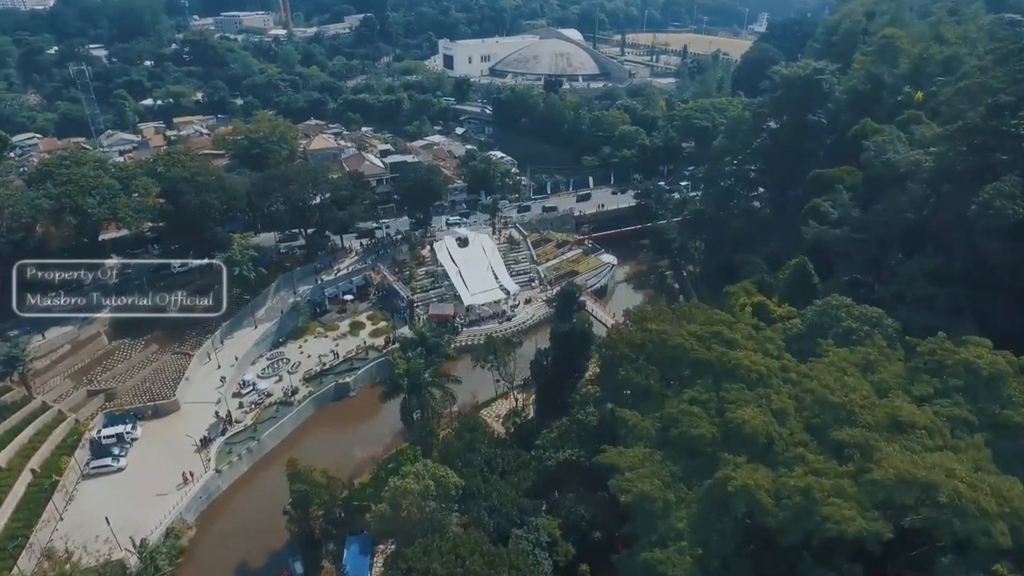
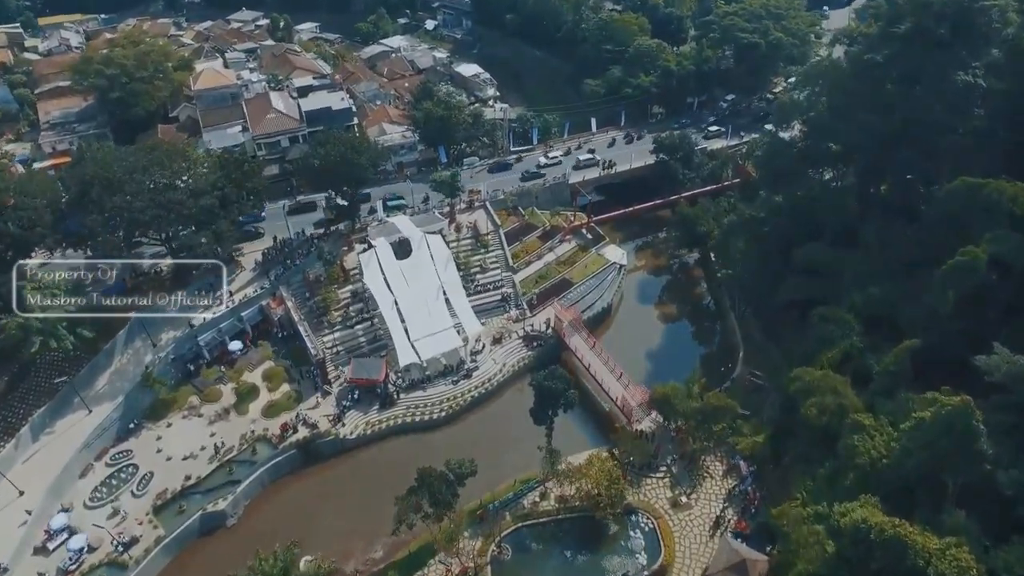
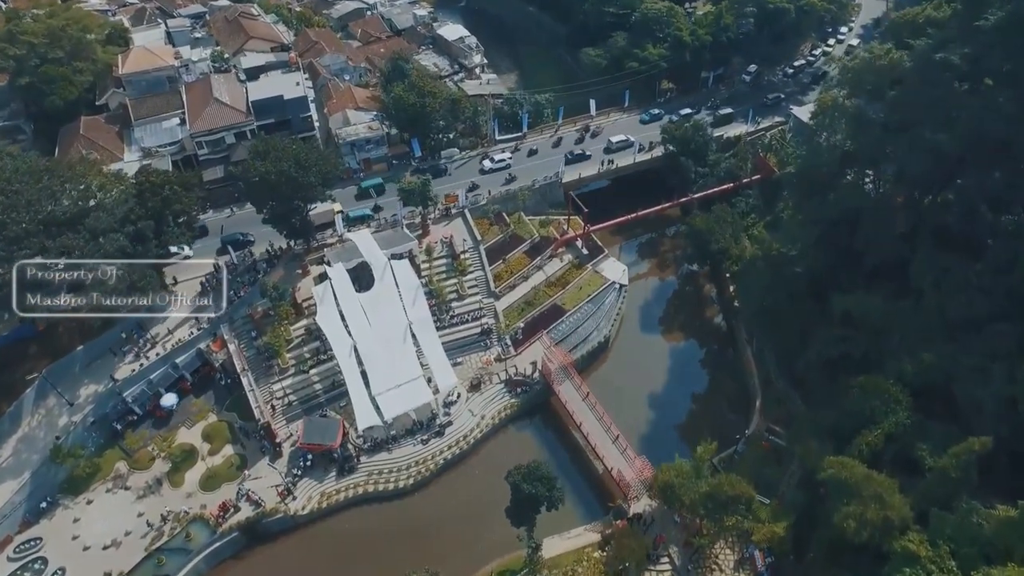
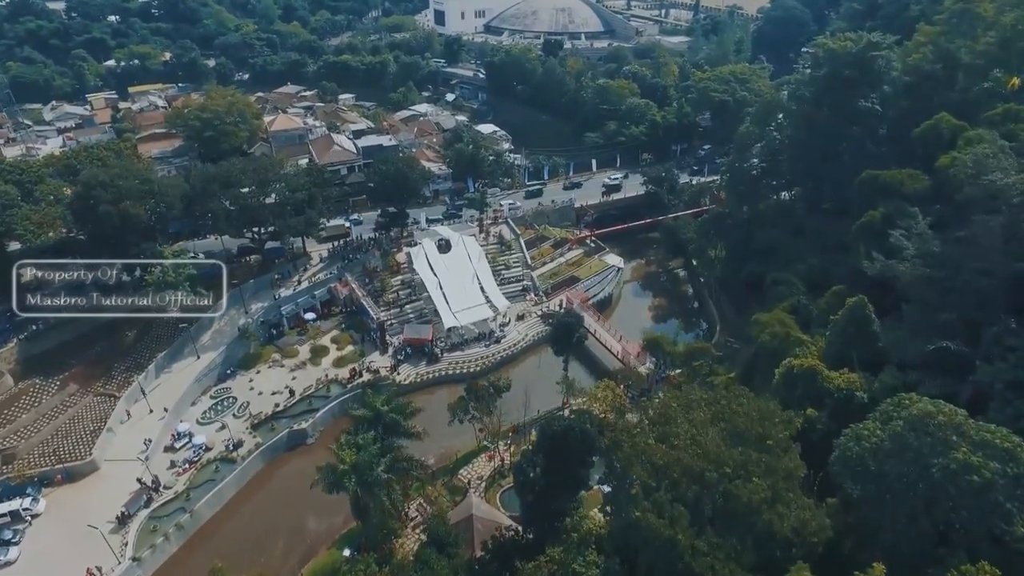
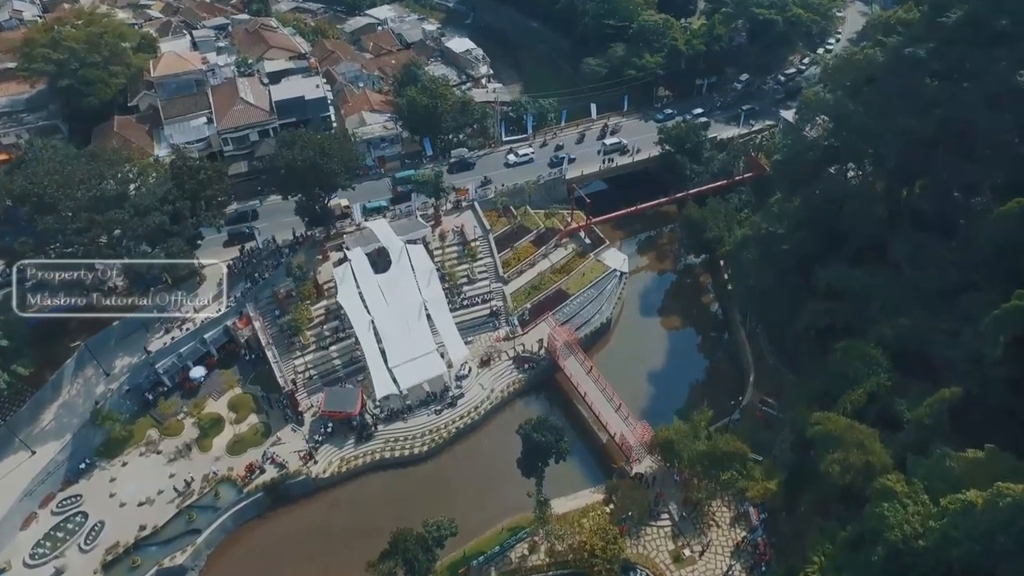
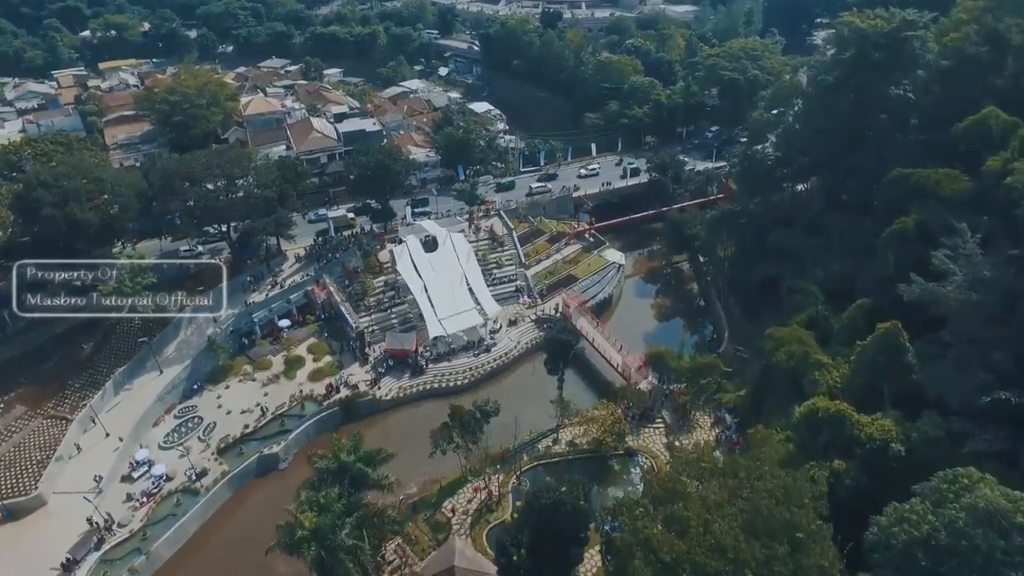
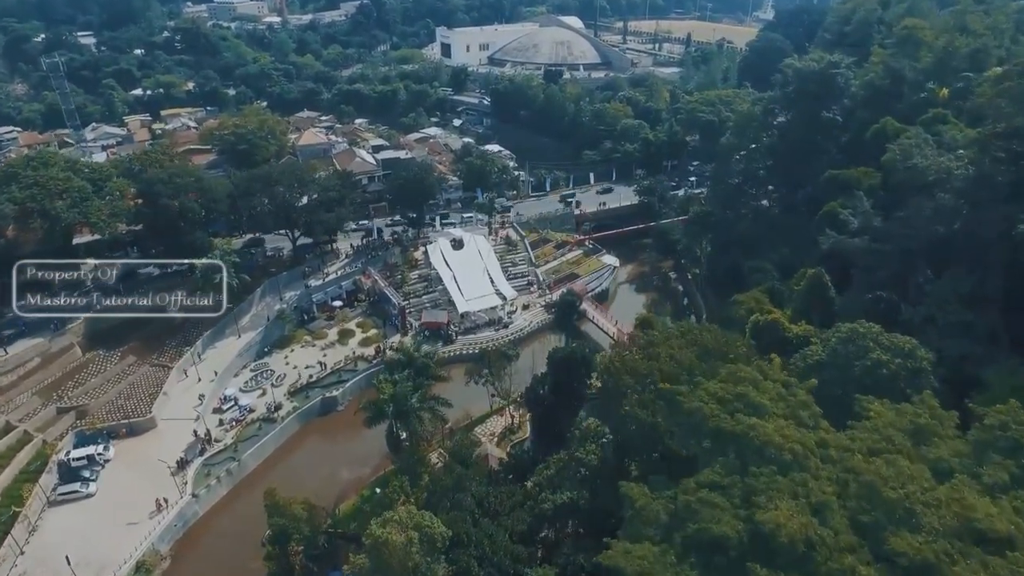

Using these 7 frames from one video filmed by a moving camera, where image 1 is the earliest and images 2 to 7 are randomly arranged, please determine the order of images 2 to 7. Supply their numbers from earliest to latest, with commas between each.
7, 4, 6, 2, 5, 3
